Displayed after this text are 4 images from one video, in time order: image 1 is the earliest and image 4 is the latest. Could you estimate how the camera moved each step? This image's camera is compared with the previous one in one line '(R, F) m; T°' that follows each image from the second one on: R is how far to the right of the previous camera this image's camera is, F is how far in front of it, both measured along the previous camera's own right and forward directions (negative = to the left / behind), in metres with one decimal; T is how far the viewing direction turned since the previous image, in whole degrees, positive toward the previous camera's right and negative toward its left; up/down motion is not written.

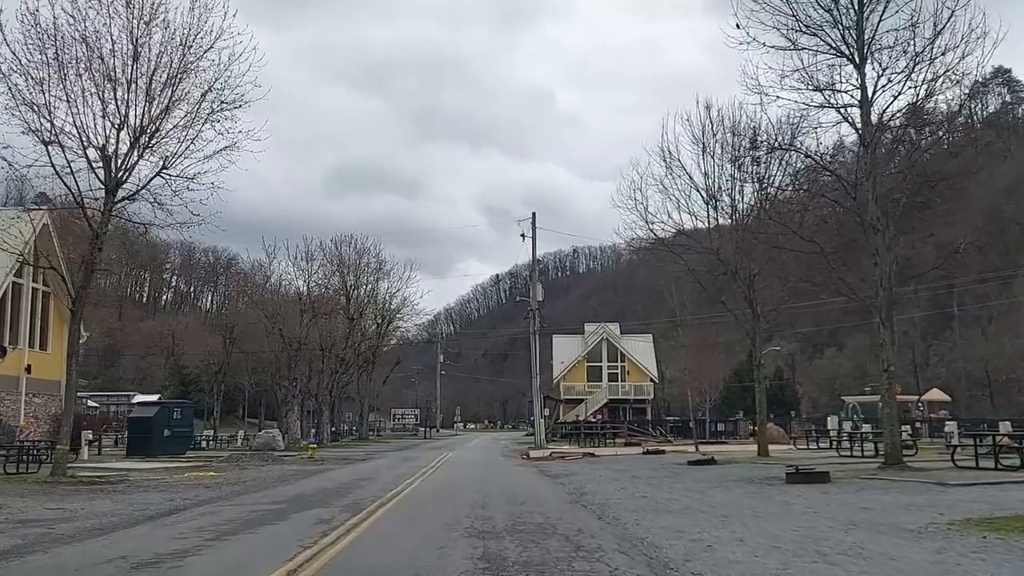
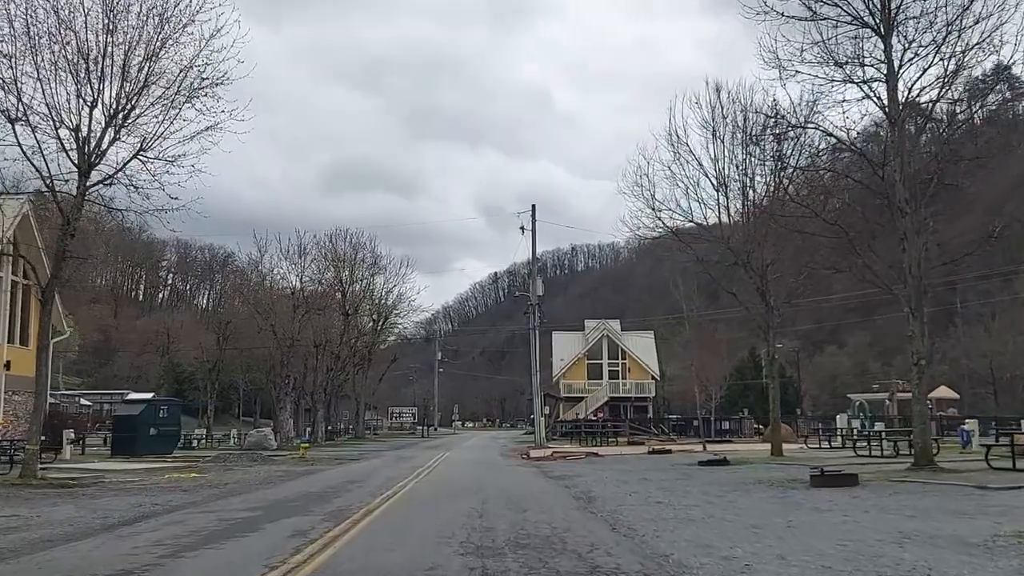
(0.0, +1.4) m; 0°
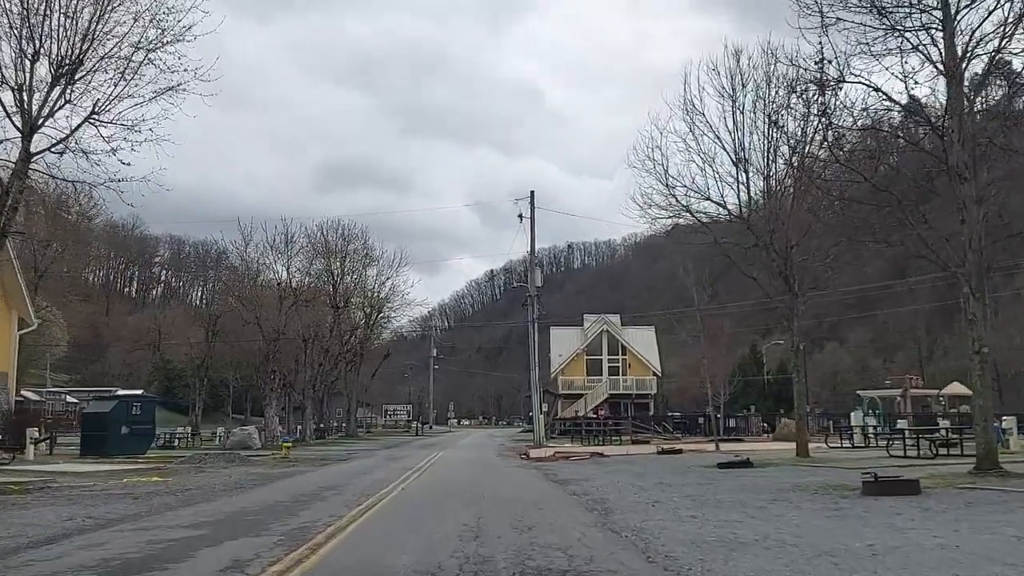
(-0.1, +2.4) m; 0°
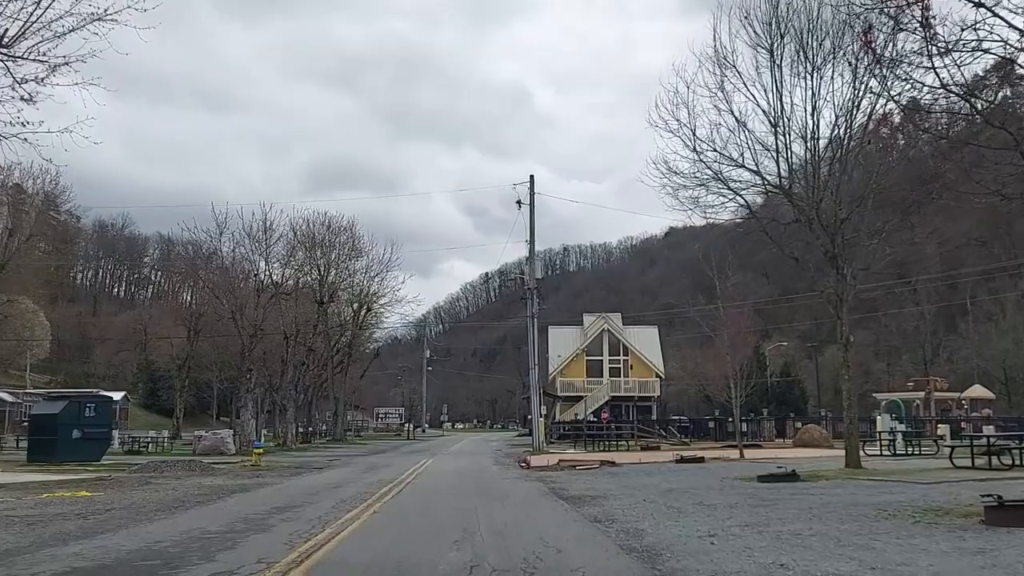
(-0.1, +3.5) m; 0°
